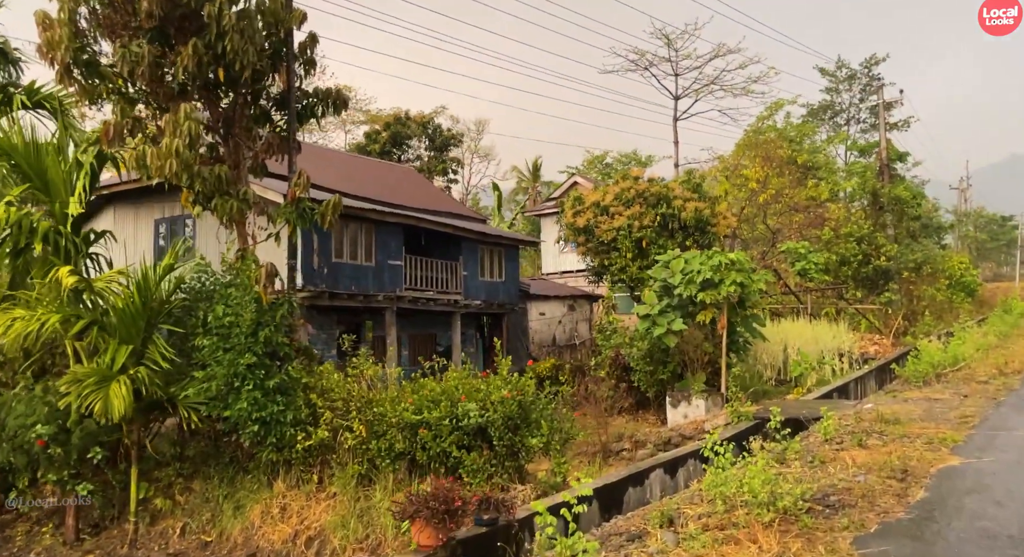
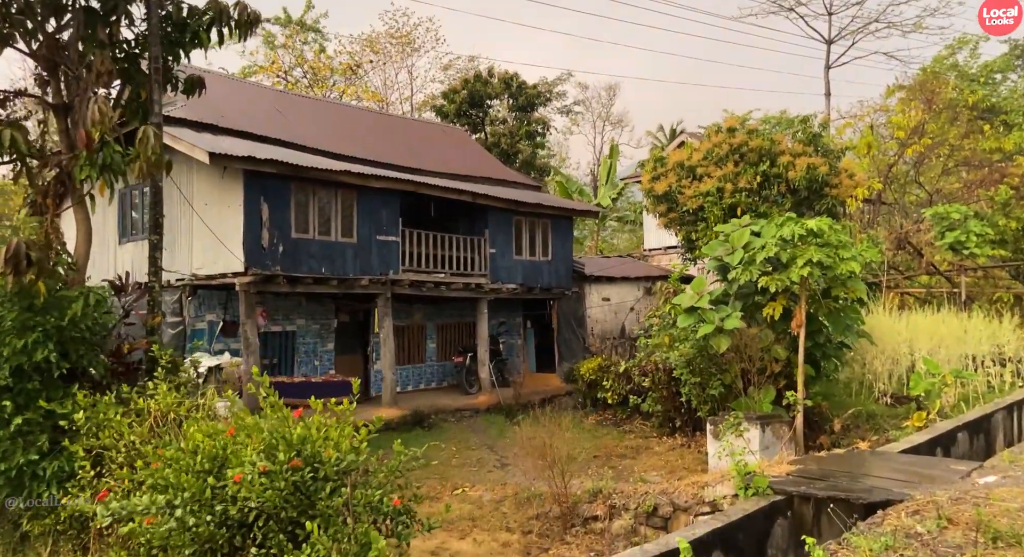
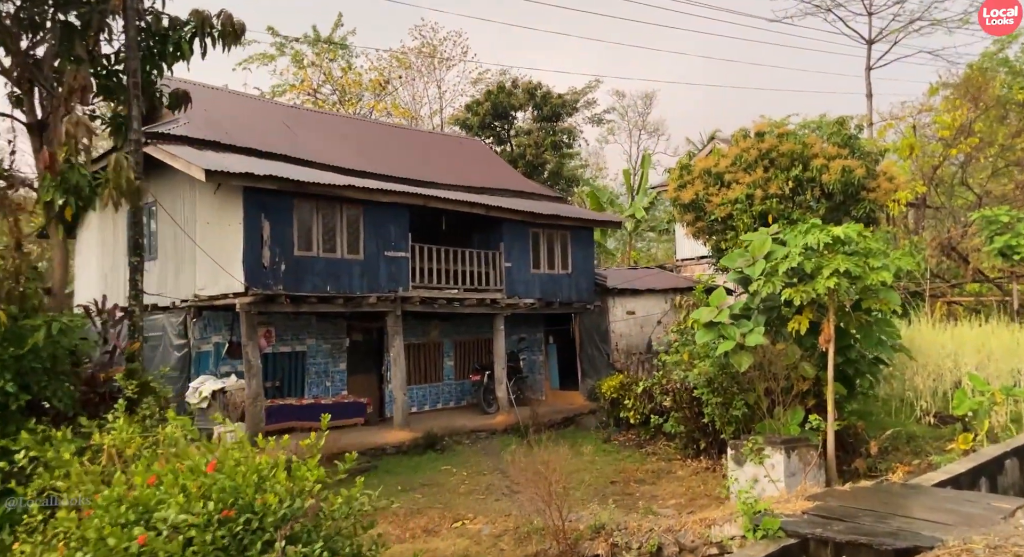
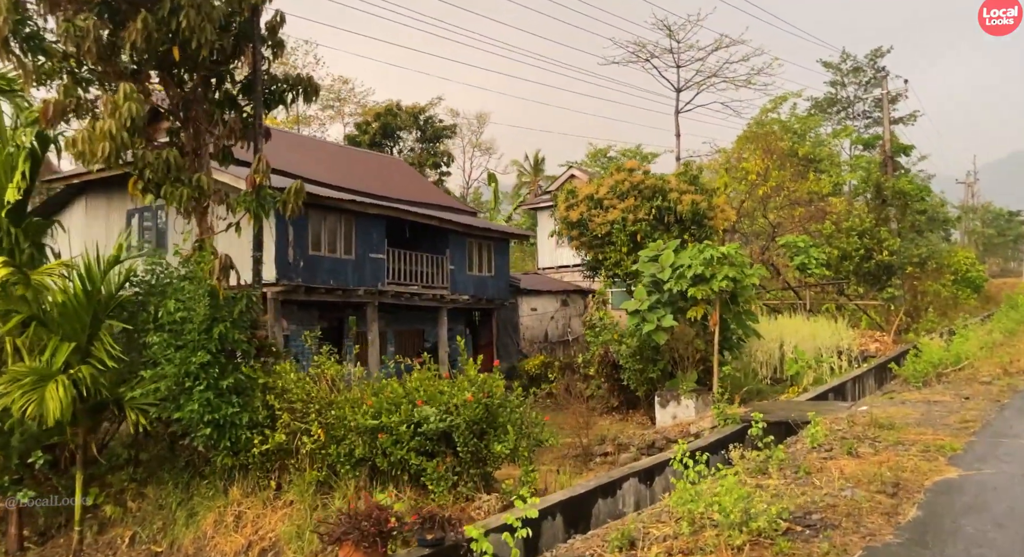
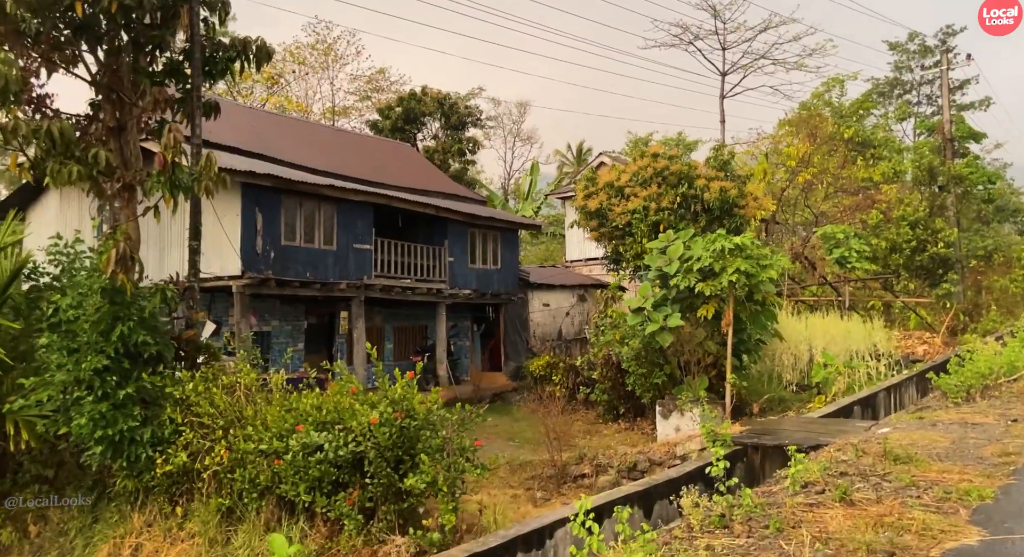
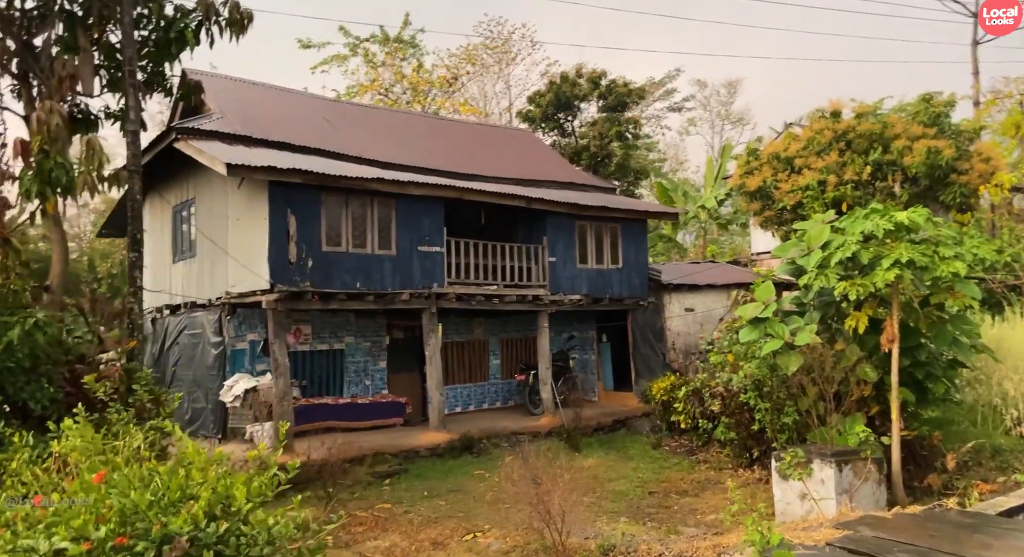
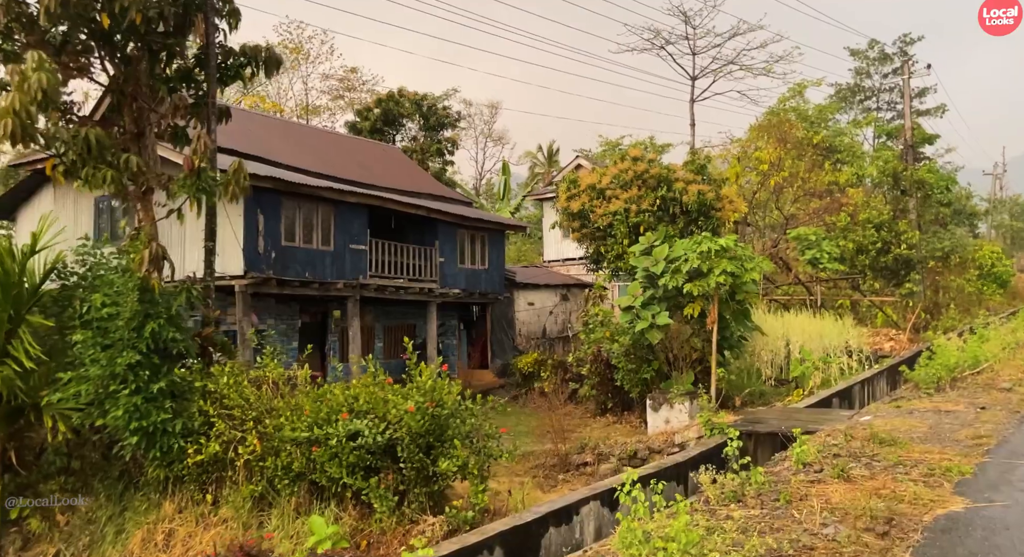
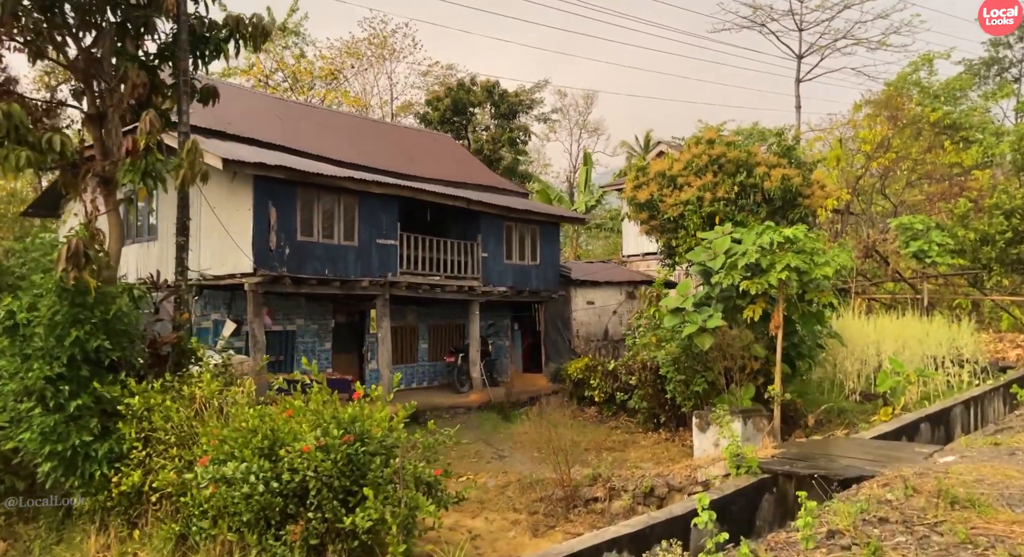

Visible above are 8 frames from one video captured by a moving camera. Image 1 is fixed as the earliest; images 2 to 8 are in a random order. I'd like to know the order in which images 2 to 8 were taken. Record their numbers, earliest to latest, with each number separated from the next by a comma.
4, 7, 5, 8, 2, 3, 6
